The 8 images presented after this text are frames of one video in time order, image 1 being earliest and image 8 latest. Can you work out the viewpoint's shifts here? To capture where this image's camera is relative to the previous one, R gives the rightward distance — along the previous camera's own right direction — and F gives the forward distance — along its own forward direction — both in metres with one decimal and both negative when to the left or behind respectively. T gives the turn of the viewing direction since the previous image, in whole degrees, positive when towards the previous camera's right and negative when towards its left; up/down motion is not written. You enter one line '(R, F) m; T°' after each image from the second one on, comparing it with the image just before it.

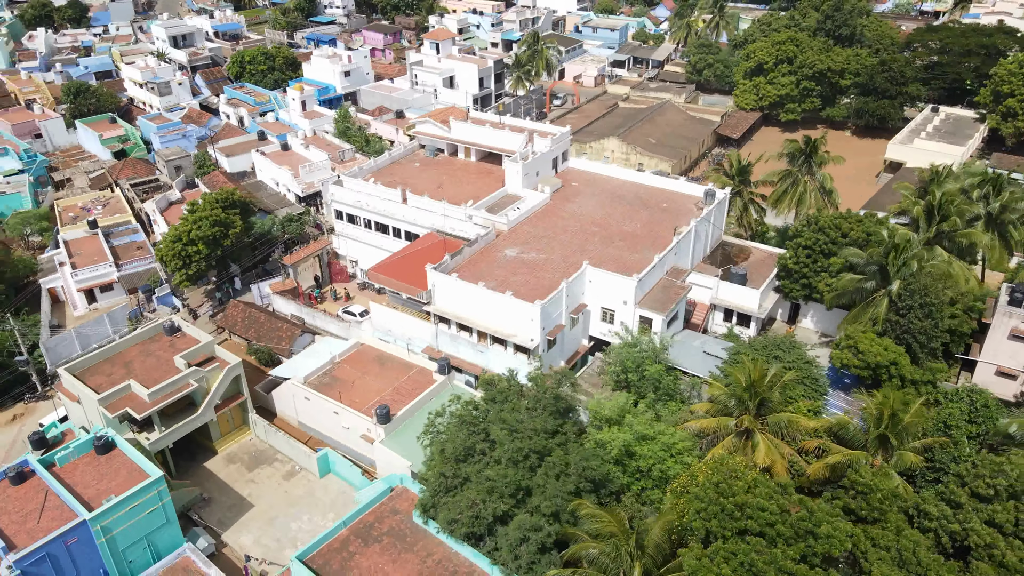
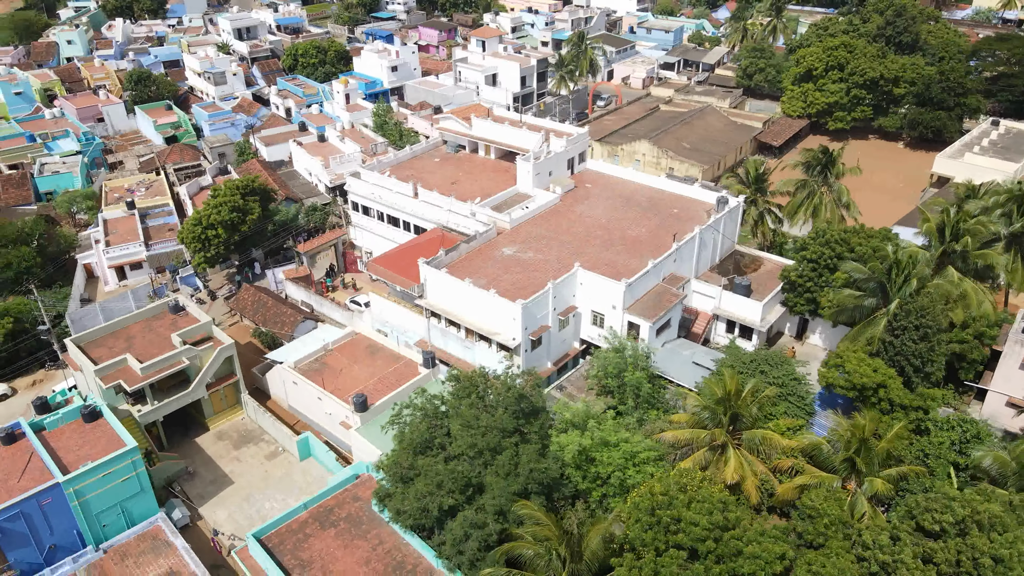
(+3.5, +0.1) m; -5°
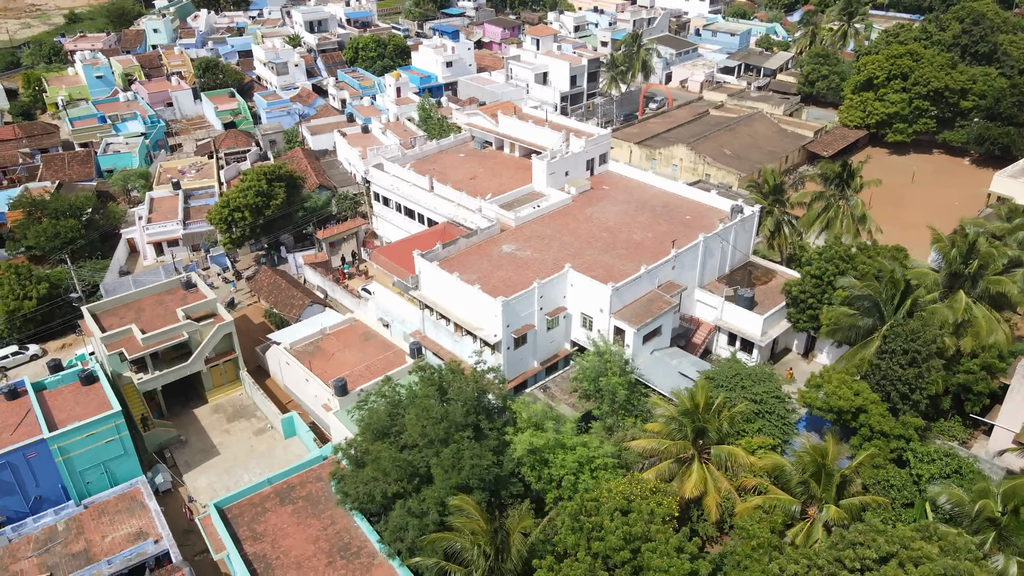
(+4.0, +0.1) m; -6°
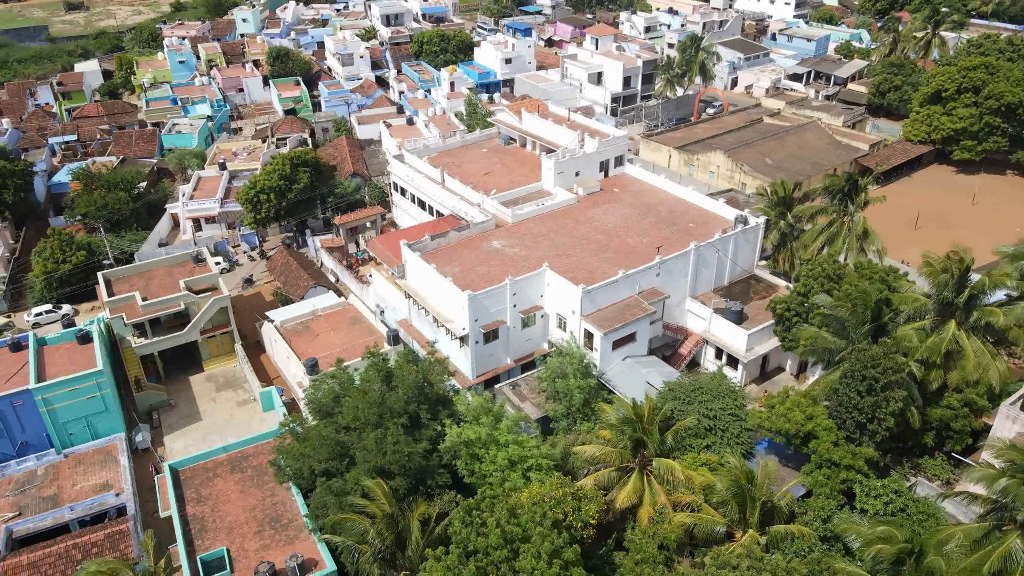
(+5.1, +0.2) m; -7°
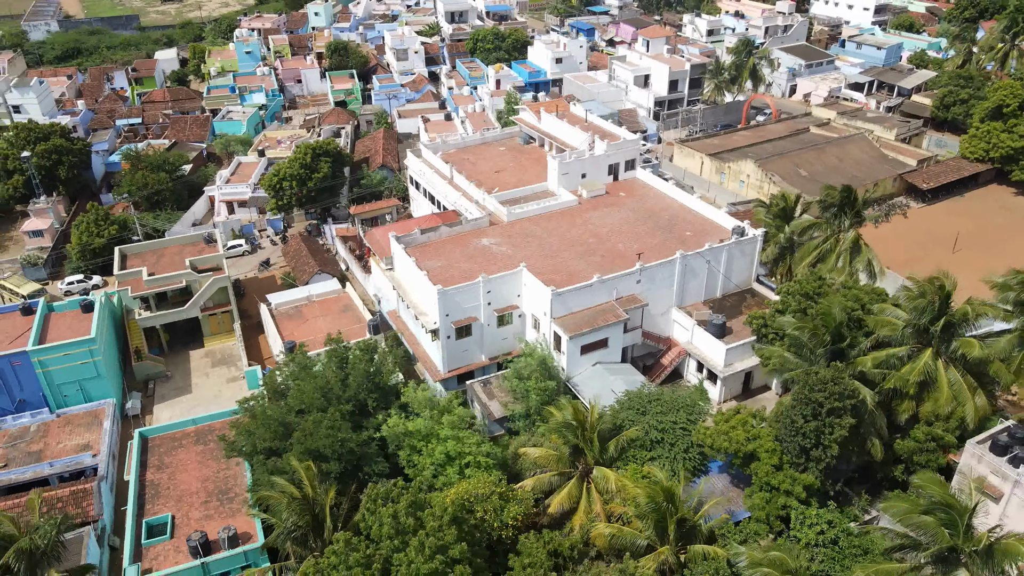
(+4.6, +0.2) m; -6°
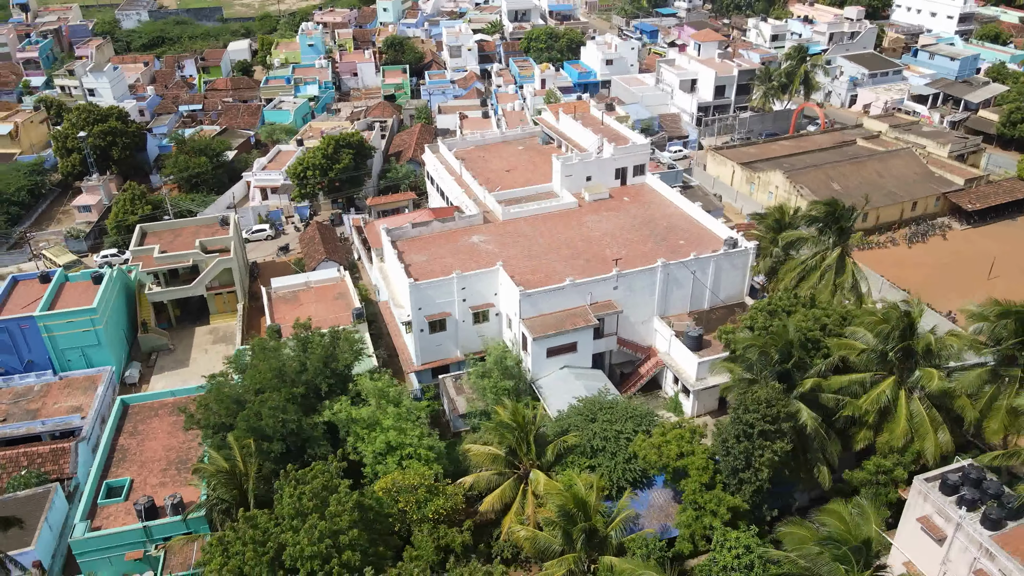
(+4.6, +0.2) m; -6°
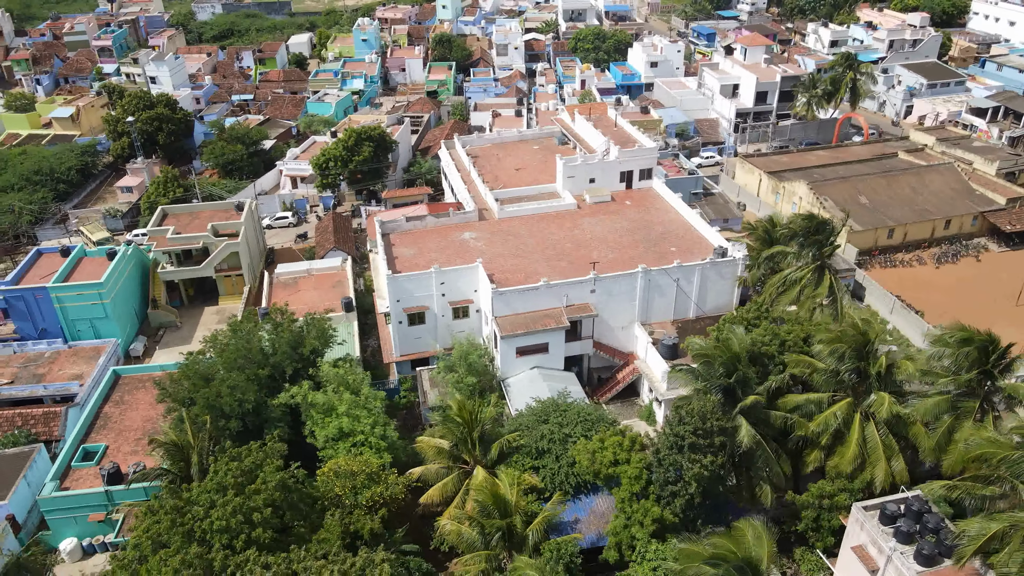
(+4.1, +0.1) m; -5°
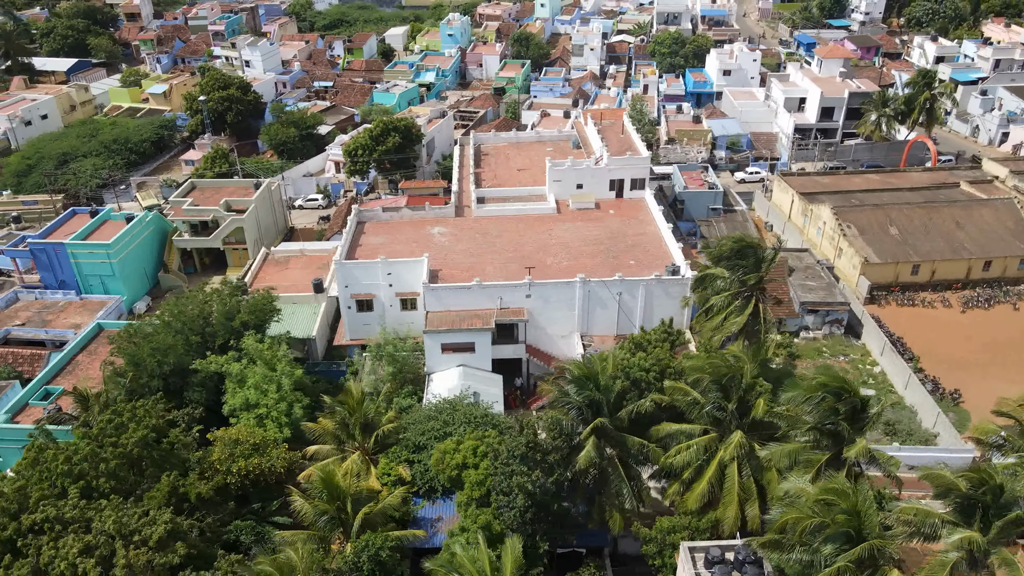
(+8.1, +0.6) m; -10°
